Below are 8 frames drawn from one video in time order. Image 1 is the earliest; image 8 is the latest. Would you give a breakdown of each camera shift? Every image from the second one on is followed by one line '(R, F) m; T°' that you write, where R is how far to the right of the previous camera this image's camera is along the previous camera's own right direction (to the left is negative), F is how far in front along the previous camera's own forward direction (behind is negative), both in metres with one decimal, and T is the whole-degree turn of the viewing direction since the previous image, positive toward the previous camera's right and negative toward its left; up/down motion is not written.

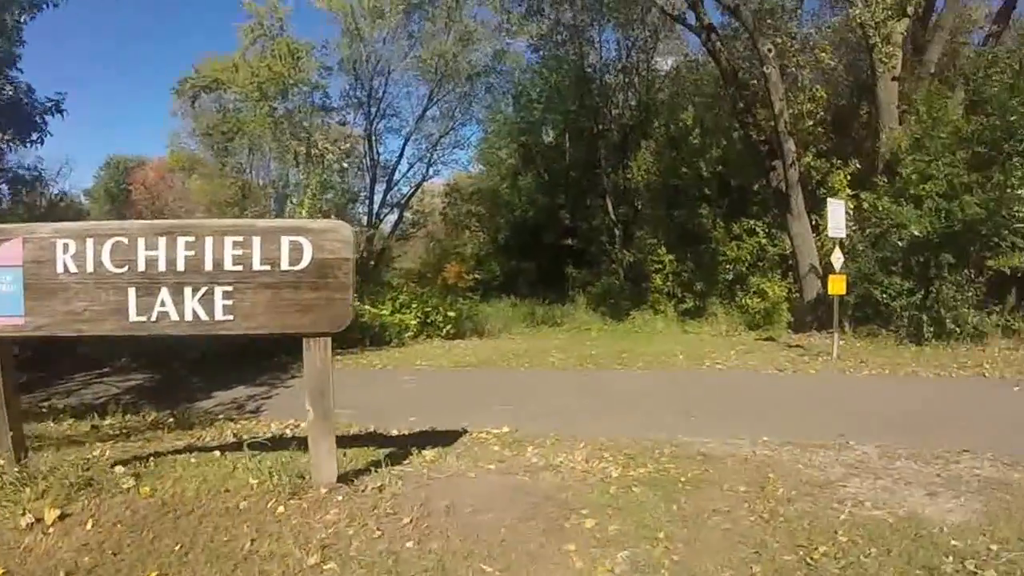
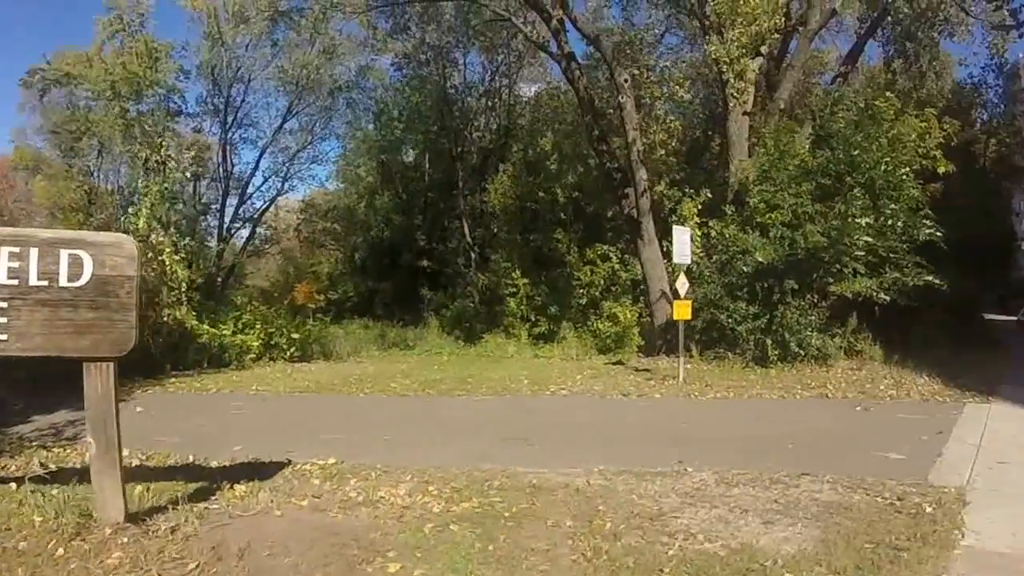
(+0.3, +0.7) m; +8°
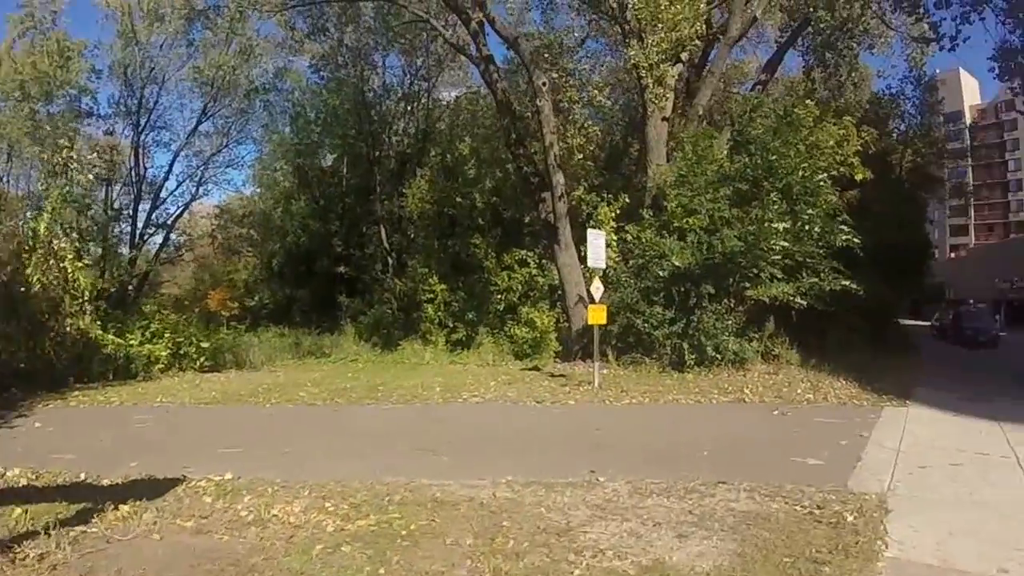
(+0.1, +0.4) m; +4°
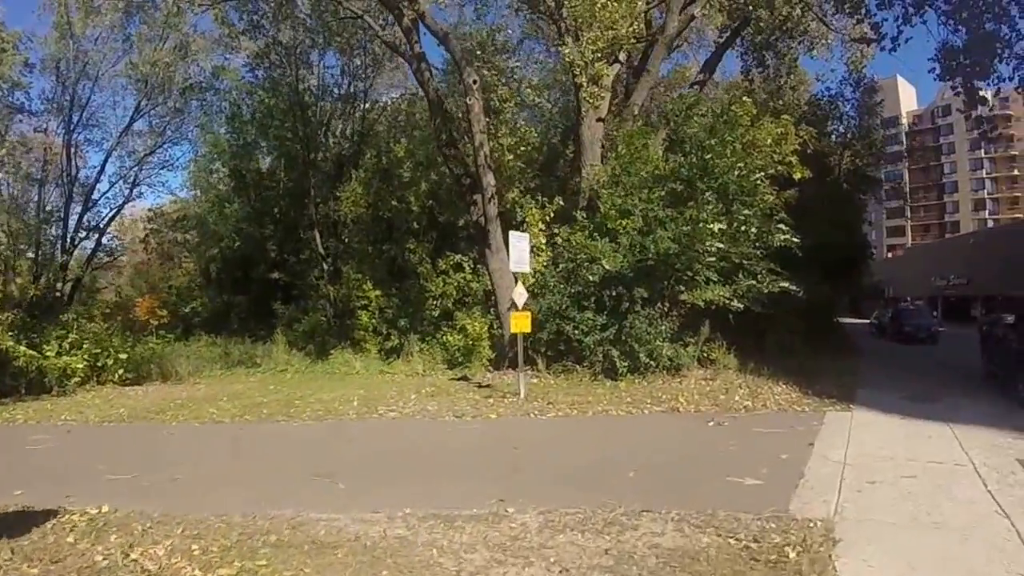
(+0.3, +0.8) m; +3°
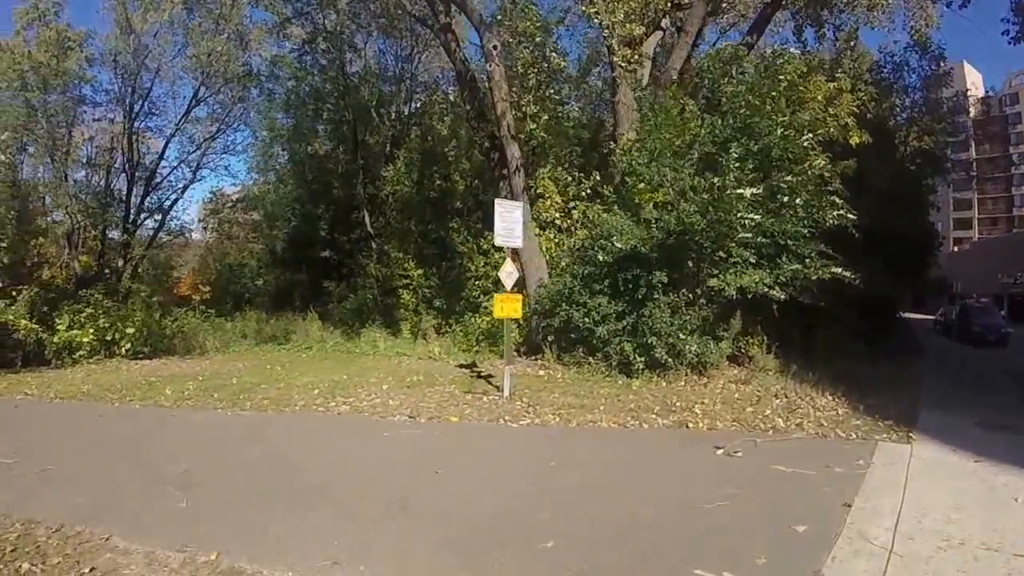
(+0.9, +2.0) m; -4°
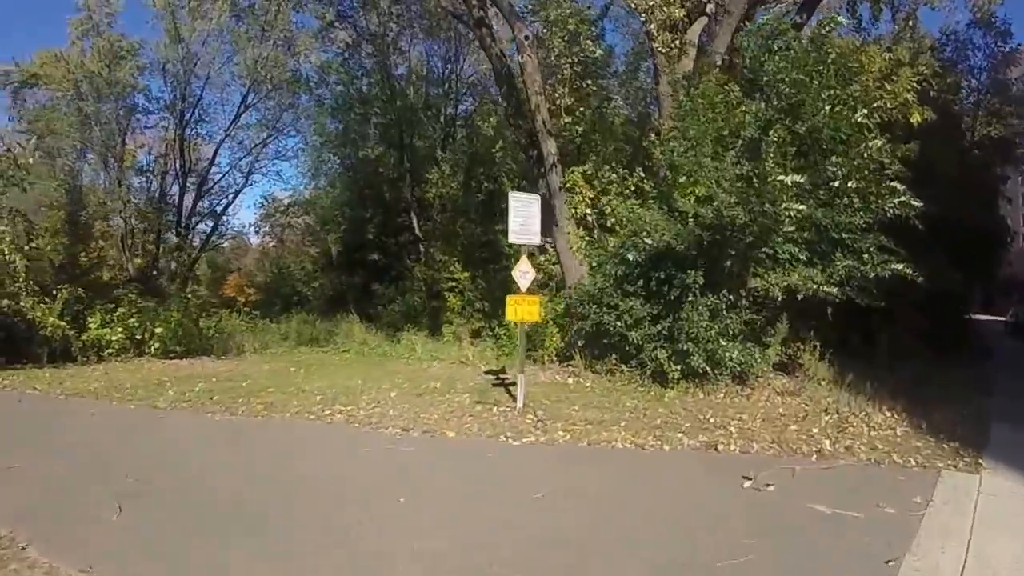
(+0.4, +1.0) m; -4°
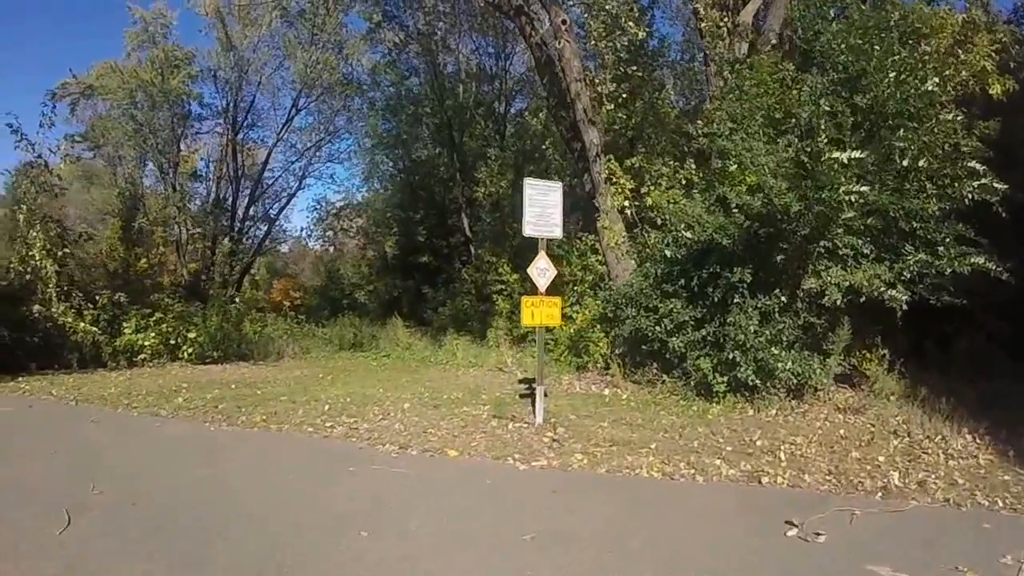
(+0.3, +1.0) m; -4°
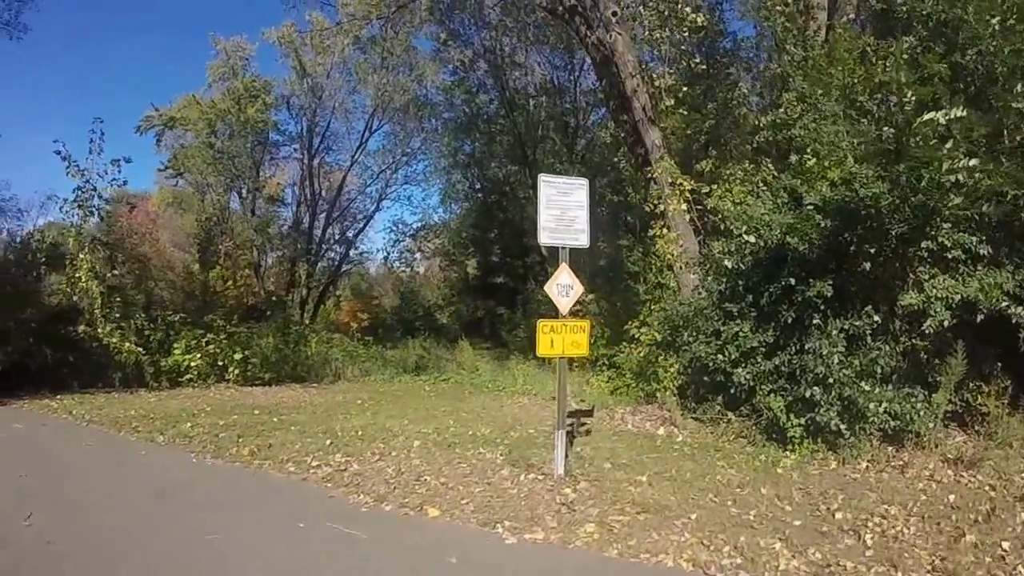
(+0.5, +1.5) m; -5°
